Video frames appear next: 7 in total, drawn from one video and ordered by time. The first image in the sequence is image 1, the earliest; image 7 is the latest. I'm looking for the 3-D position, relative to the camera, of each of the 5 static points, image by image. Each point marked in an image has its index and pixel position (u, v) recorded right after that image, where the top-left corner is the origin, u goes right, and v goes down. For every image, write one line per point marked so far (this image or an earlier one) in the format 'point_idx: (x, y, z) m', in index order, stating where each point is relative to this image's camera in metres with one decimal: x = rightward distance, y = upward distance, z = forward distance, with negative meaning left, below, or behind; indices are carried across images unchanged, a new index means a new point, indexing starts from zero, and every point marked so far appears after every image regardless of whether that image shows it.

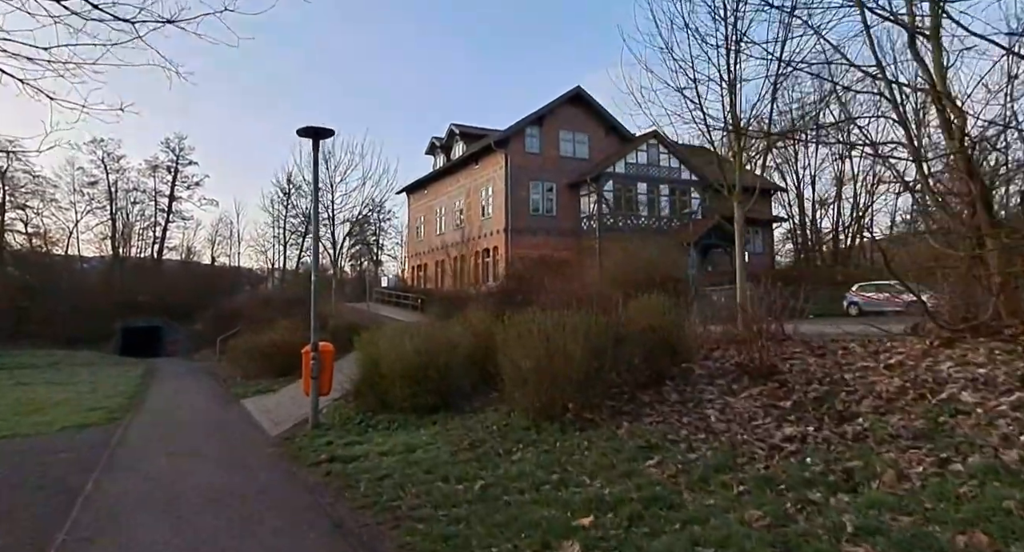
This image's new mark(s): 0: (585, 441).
0: (+0.8, -1.9, +6.8) m
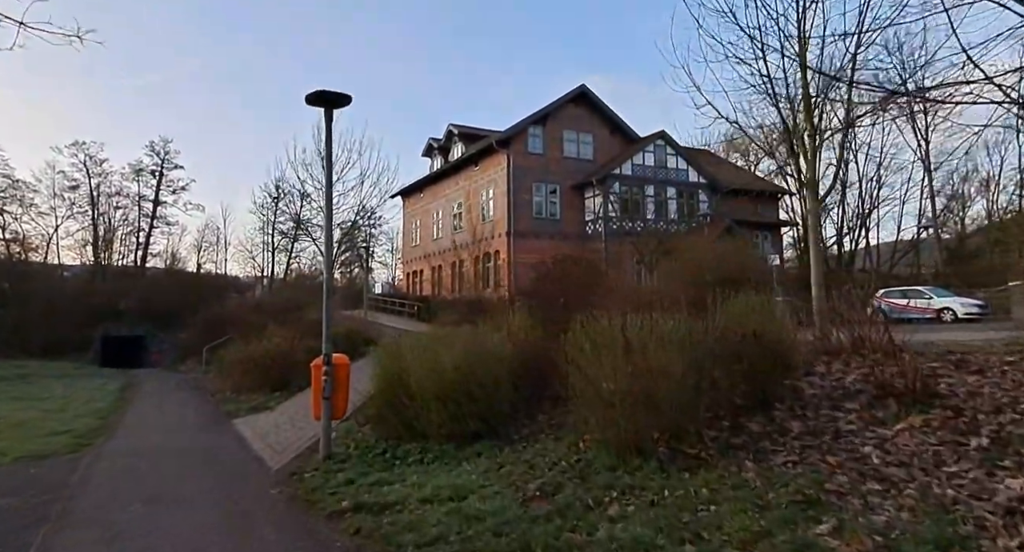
0: (+1.6, -1.8, +5.1) m
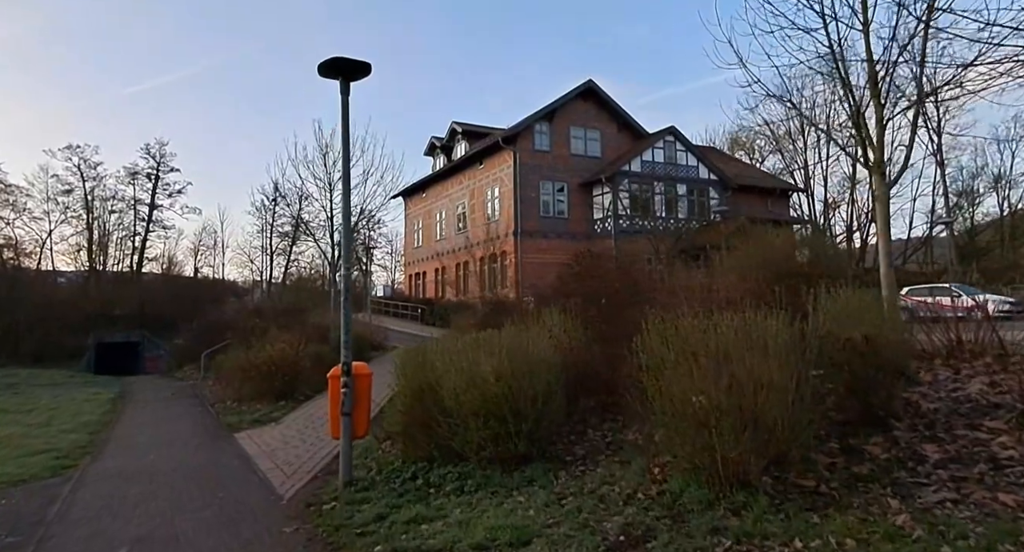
0: (+2.2, -1.7, +4.0) m
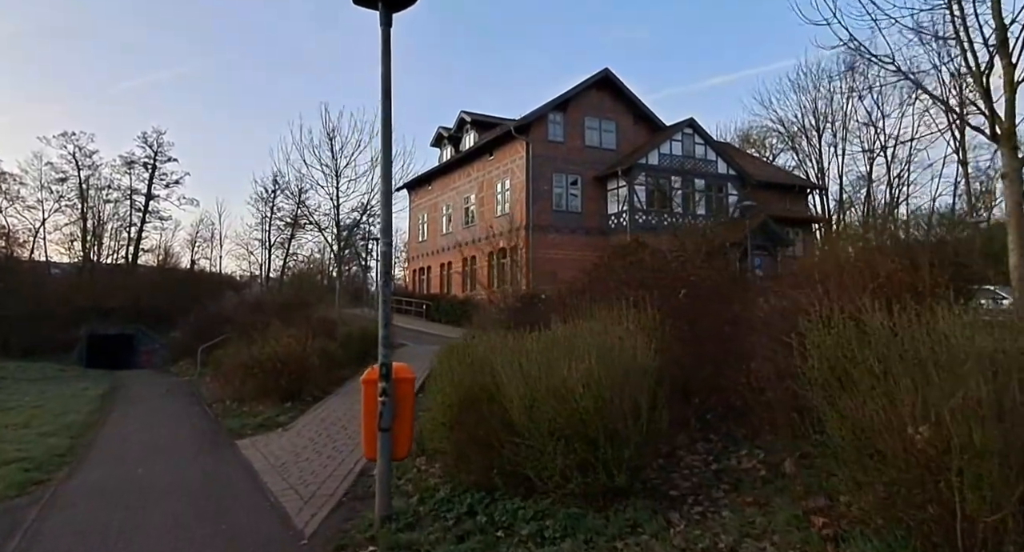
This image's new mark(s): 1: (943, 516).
0: (+3.0, -1.6, +2.5) m
1: (+2.4, -1.4, +3.5) m
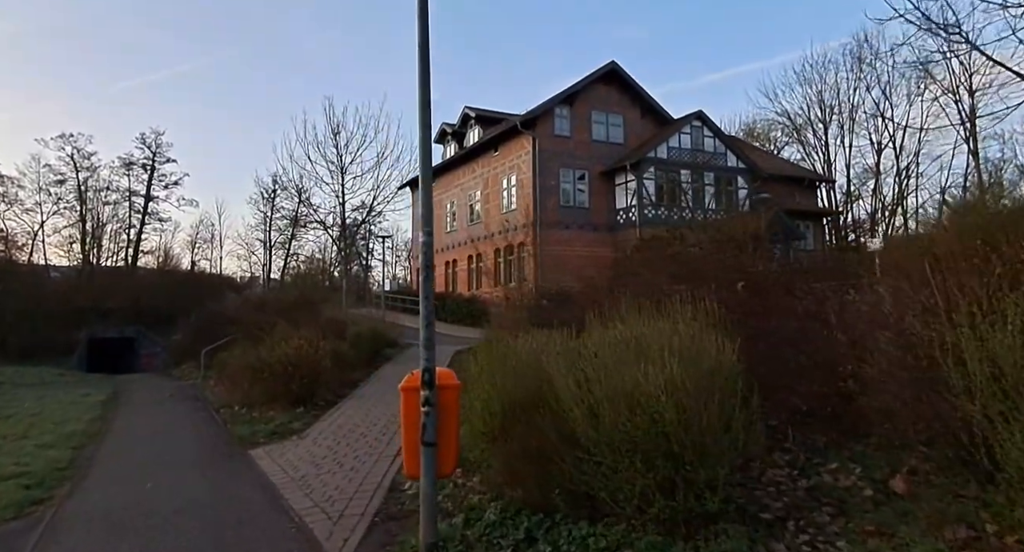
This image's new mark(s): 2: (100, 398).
0: (+3.6, -1.5, +1.9) m
1: (+2.9, -1.3, +2.8) m
2: (-13.1, -3.9, +18.9) m
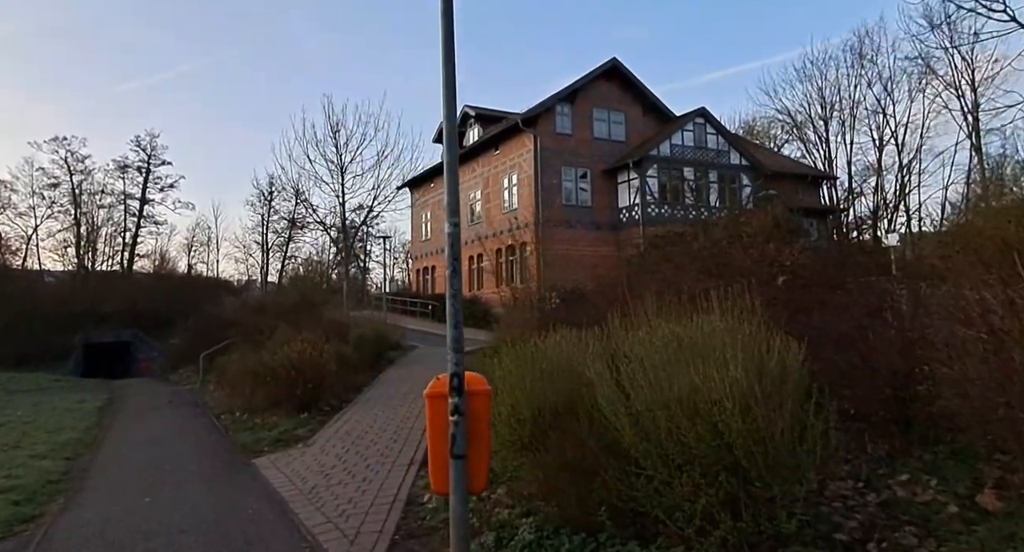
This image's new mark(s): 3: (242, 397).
0: (+3.9, -1.5, +1.4) m
1: (+3.2, -1.2, +2.4) m
2: (-12.9, -4.0, +18.3) m
3: (-6.7, -3.0, +14.7) m
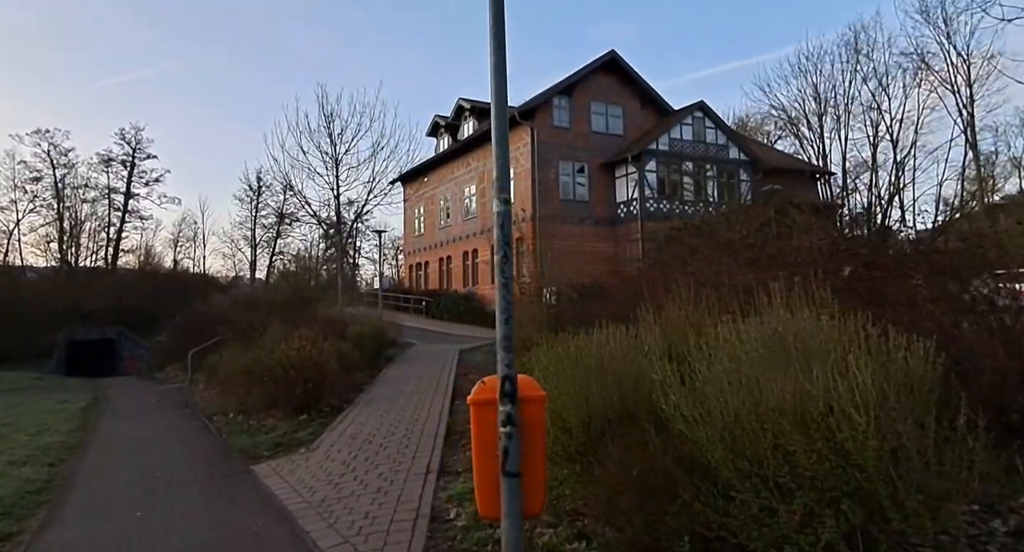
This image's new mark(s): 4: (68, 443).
0: (+4.3, -1.4, +0.9) m
1: (+3.7, -1.1, +1.8) m
2: (-12.7, -3.8, +17.5) m
3: (-6.5, -2.9, +14.0) m
4: (-8.6, -3.2, +11.4) m
